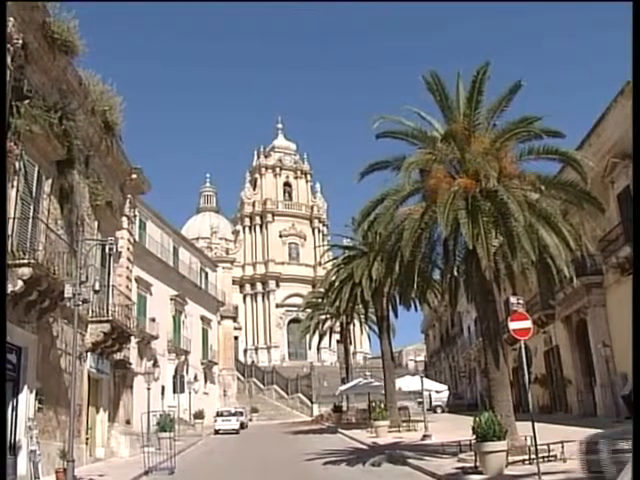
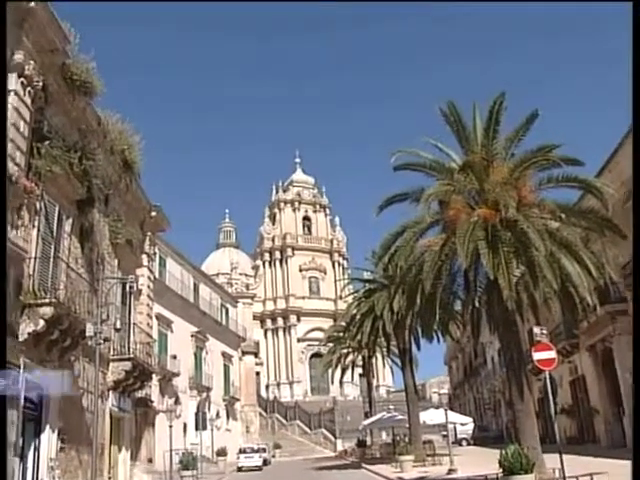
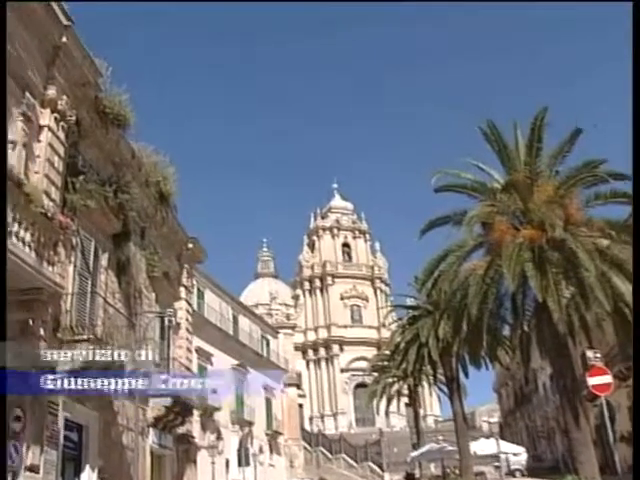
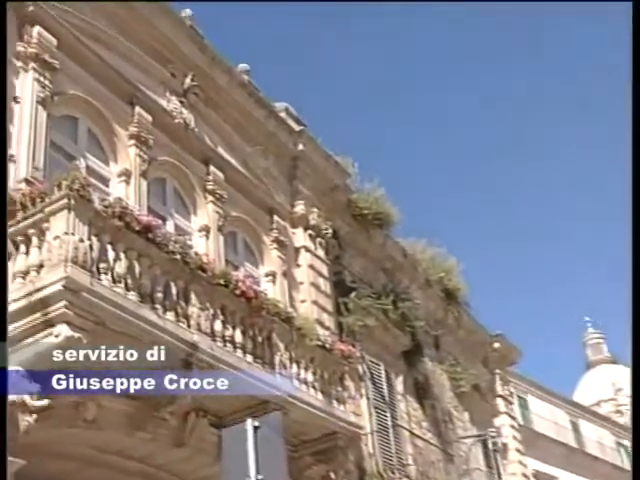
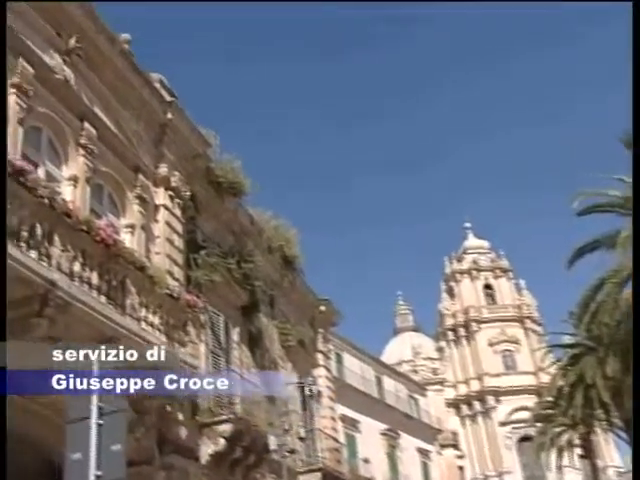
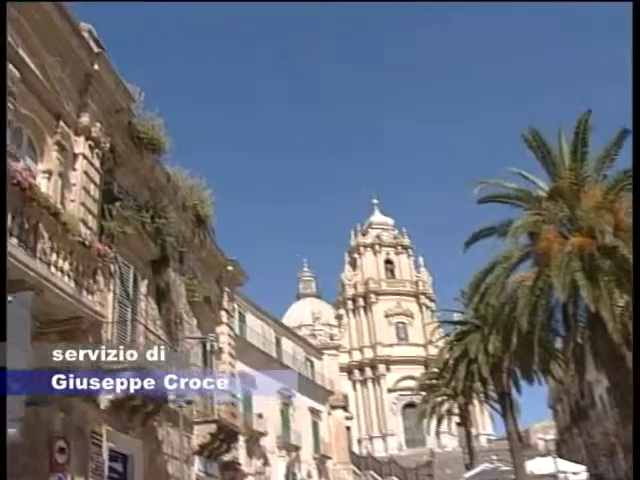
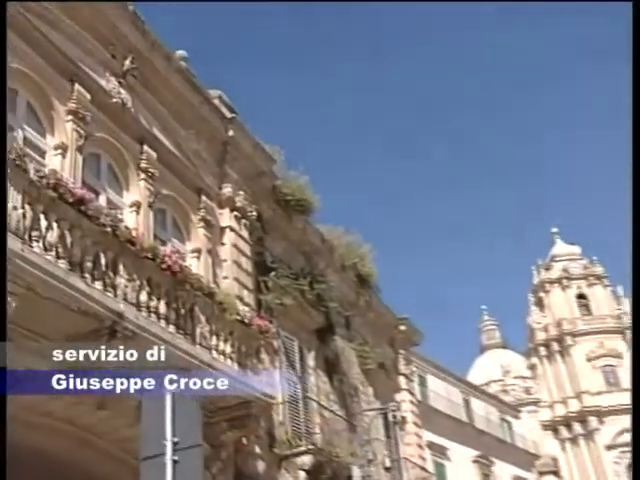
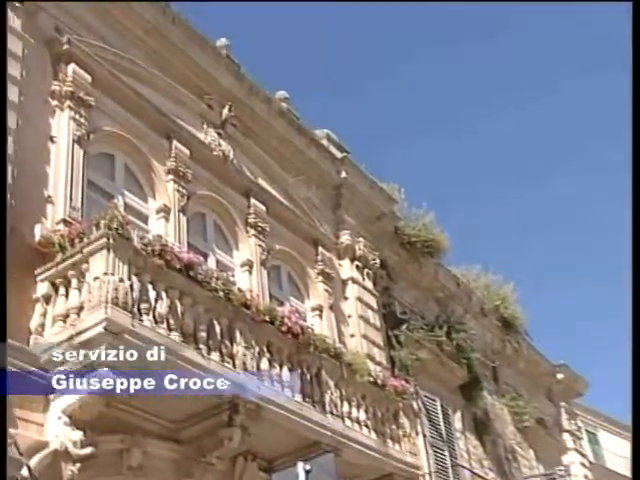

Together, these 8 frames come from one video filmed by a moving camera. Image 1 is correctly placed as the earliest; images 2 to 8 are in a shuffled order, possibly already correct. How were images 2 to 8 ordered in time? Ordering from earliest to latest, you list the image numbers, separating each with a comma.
2, 3, 6, 5, 7, 4, 8
